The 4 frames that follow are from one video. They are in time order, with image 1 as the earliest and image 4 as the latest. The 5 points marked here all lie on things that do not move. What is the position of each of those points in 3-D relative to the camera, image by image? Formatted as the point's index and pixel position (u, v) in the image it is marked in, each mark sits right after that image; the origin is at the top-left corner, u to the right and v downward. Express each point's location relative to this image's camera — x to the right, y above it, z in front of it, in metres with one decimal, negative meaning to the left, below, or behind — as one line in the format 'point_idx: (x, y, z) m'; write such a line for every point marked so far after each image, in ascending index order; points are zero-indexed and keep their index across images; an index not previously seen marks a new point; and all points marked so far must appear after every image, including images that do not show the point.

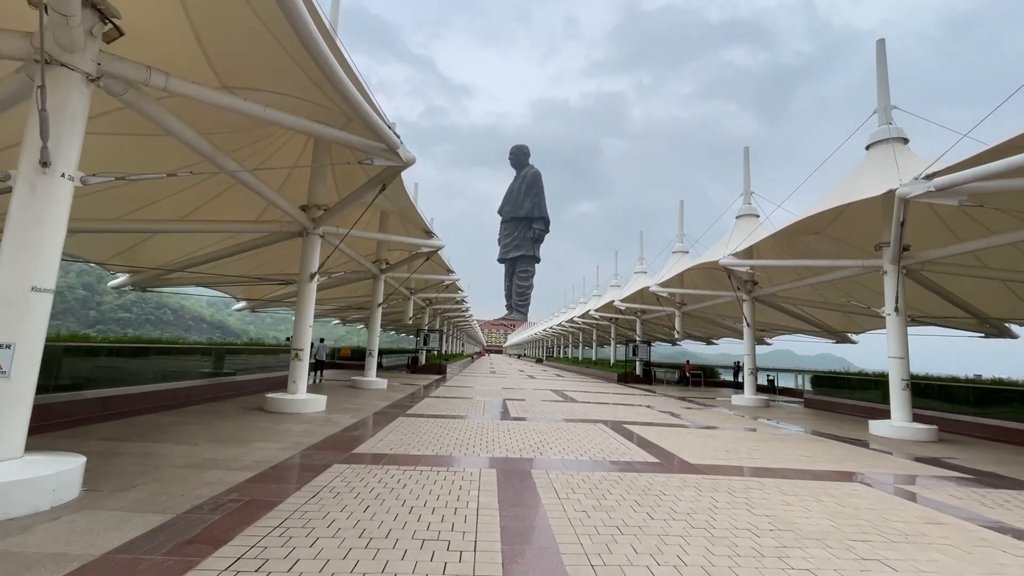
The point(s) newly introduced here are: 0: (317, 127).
0: (-3.0, +2.5, +7.4) m
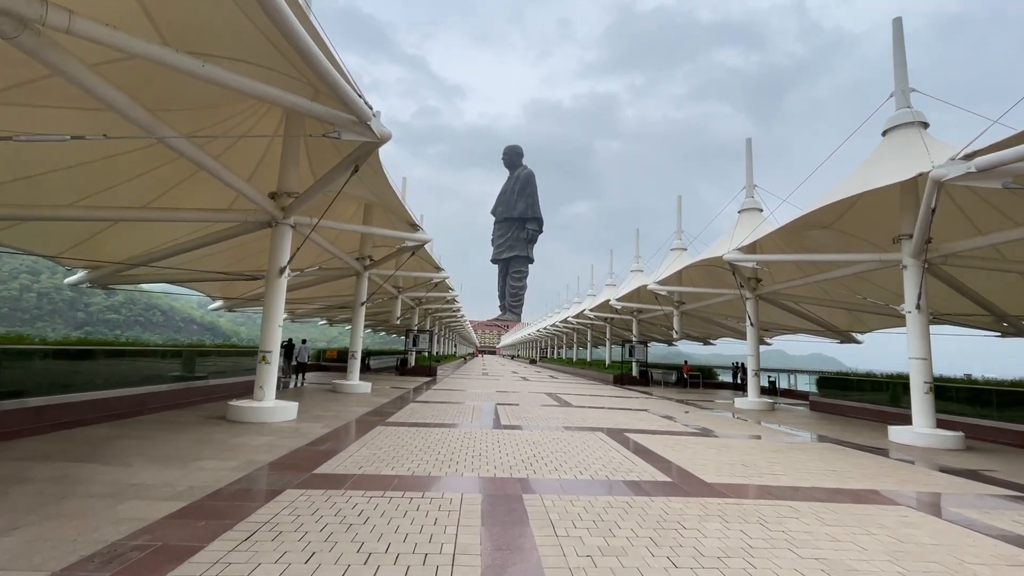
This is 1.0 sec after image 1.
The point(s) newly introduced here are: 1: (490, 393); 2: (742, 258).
0: (-3.2, +2.6, +6.4) m
1: (-0.9, -4.1, +18.7) m
2: (+7.4, +1.0, +15.5) m
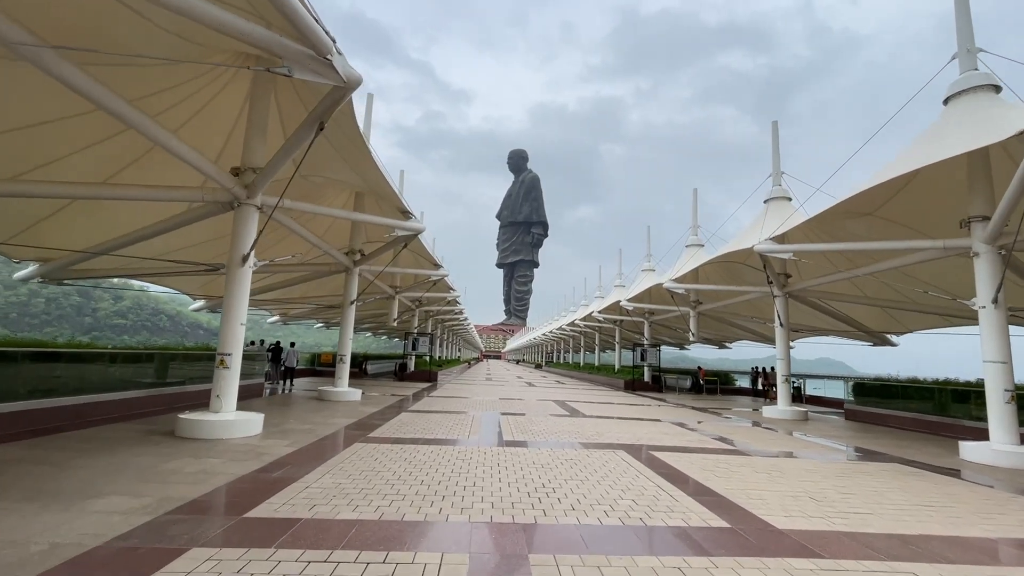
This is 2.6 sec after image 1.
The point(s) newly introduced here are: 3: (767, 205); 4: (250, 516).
0: (-3.2, +2.8, +4.9) m
1: (-0.7, -4.0, +17.1) m
2: (+7.5, +1.1, +13.8) m
3: (+9.2, +3.0, +17.4) m
4: (-2.4, -2.1, +4.5) m
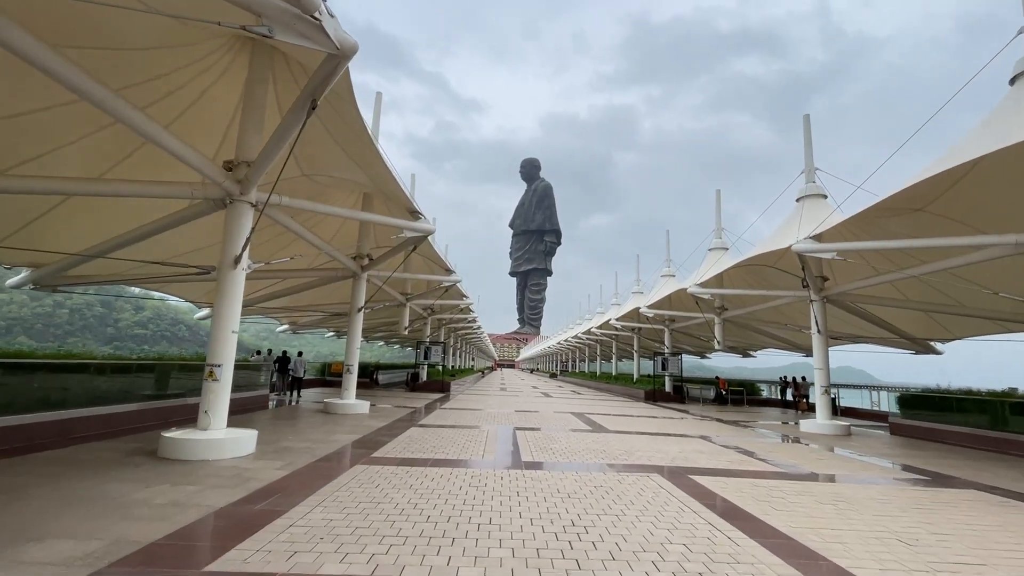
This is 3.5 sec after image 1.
0: (-3.0, +2.8, +4.2) m
1: (-0.2, -4.2, +16.2) m
2: (+8.0, +1.0, +12.8) m
3: (+9.7, +2.8, +16.3) m
4: (-2.2, -2.1, +3.6) m
